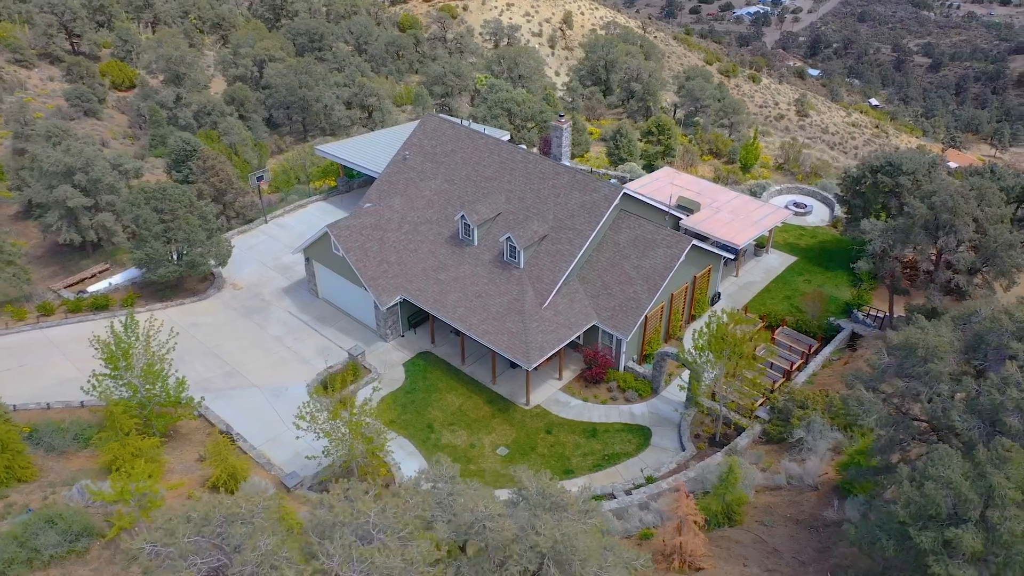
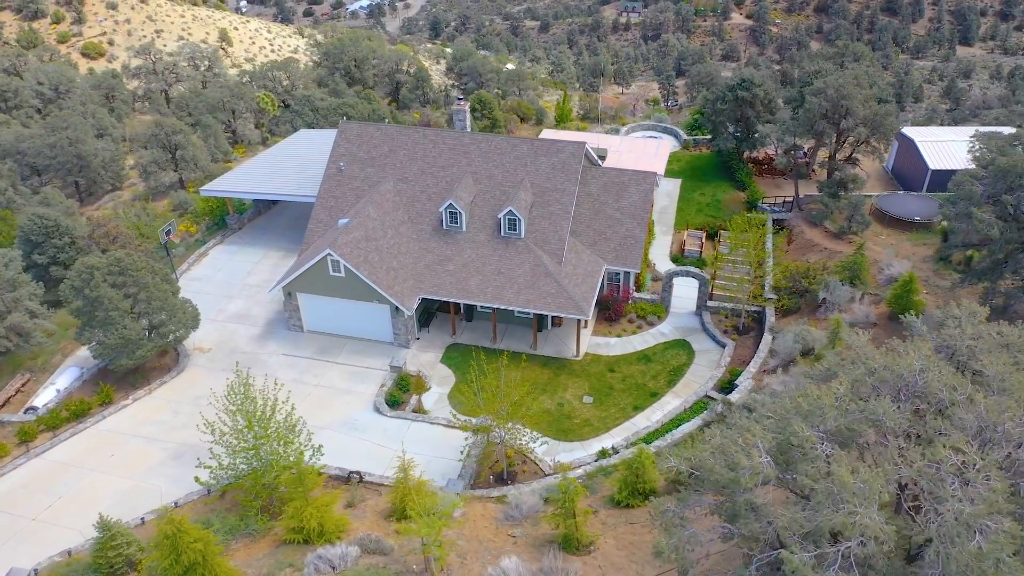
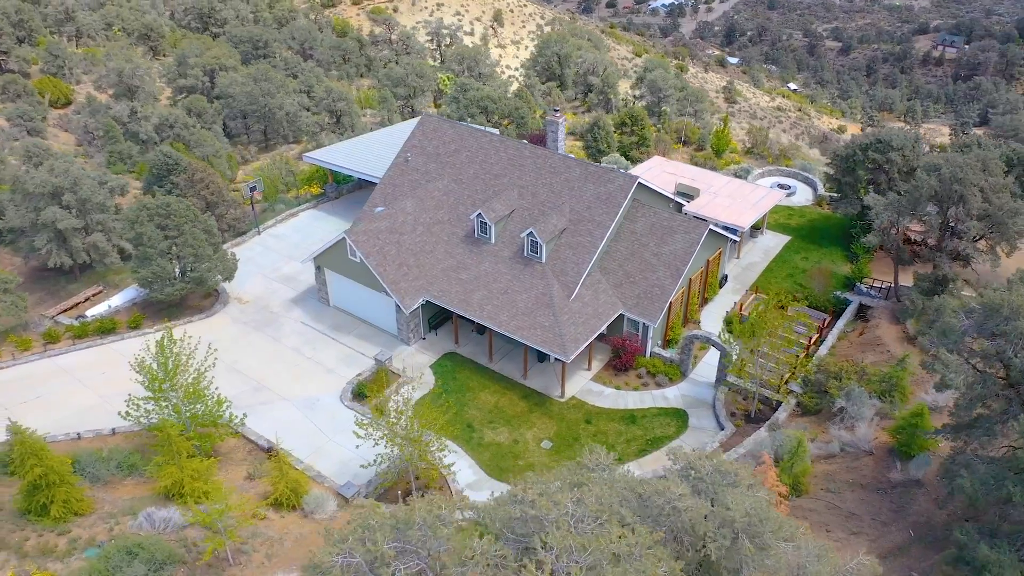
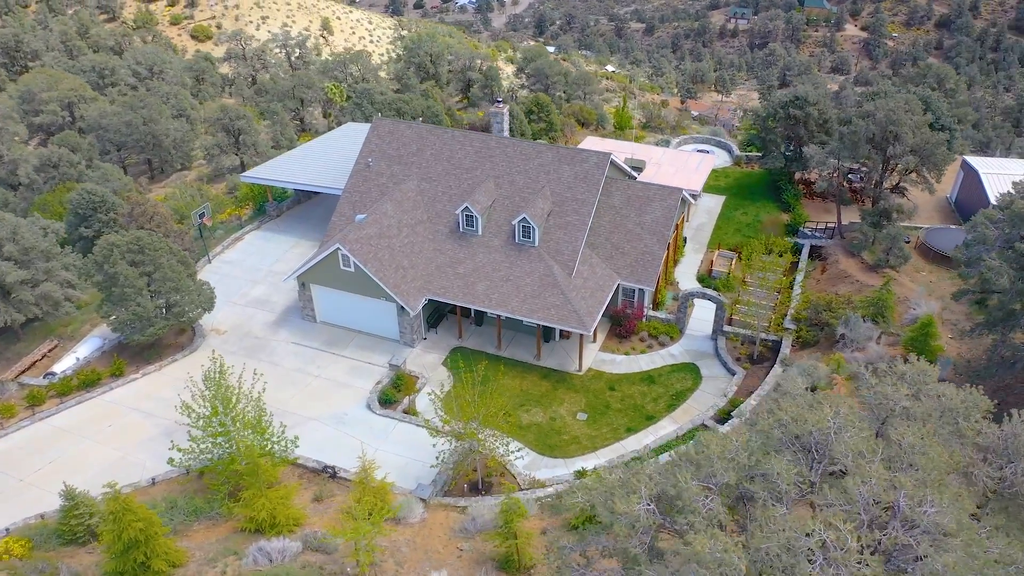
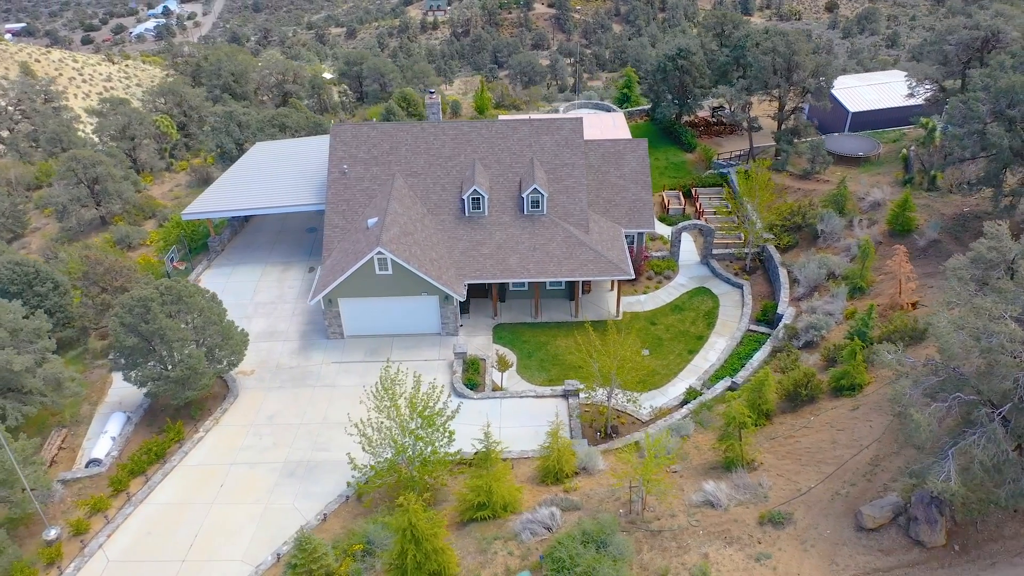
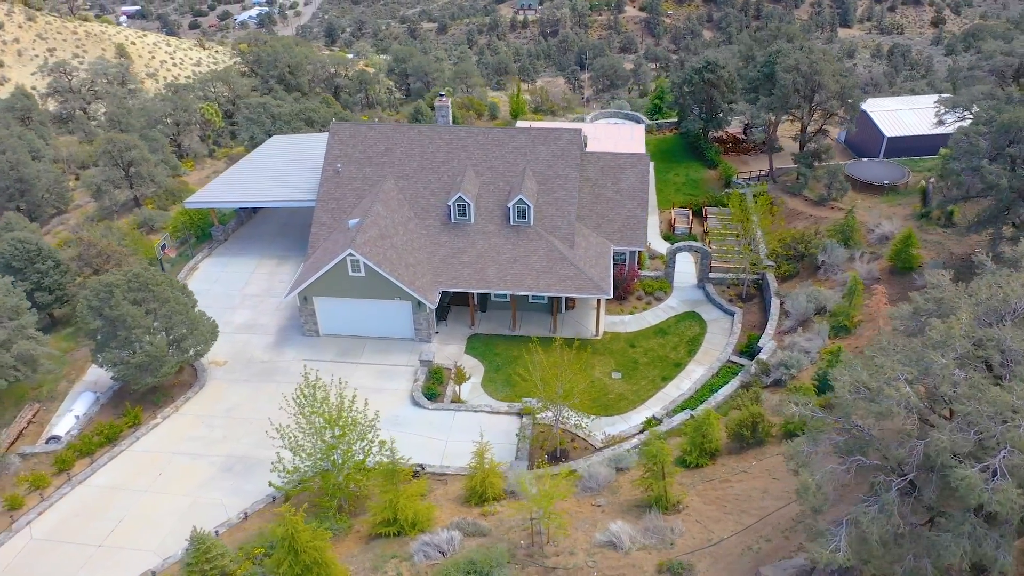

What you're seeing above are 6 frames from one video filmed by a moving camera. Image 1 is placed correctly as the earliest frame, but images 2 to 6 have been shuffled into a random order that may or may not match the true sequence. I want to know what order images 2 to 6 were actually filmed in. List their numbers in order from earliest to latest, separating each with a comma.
3, 4, 2, 6, 5
